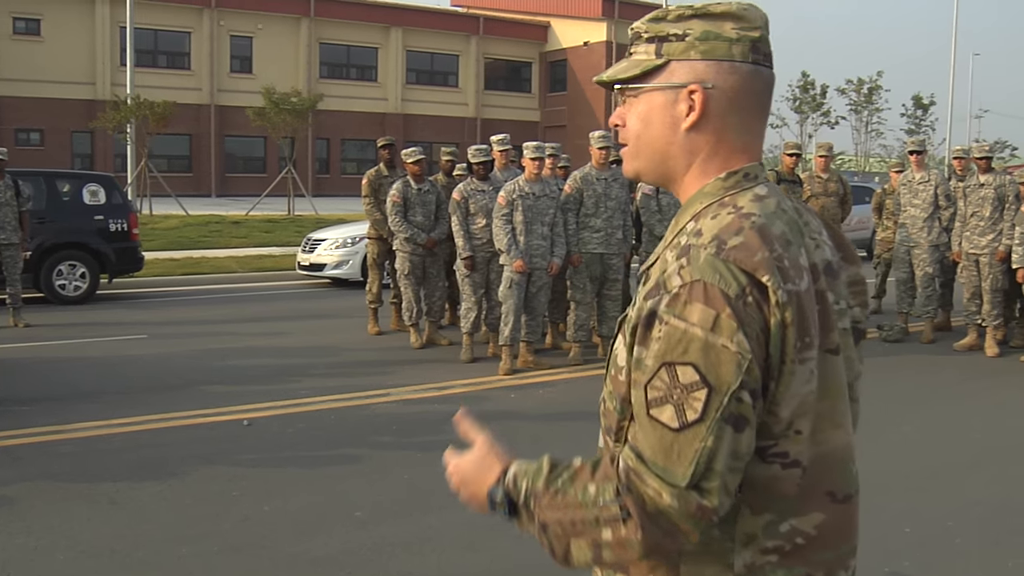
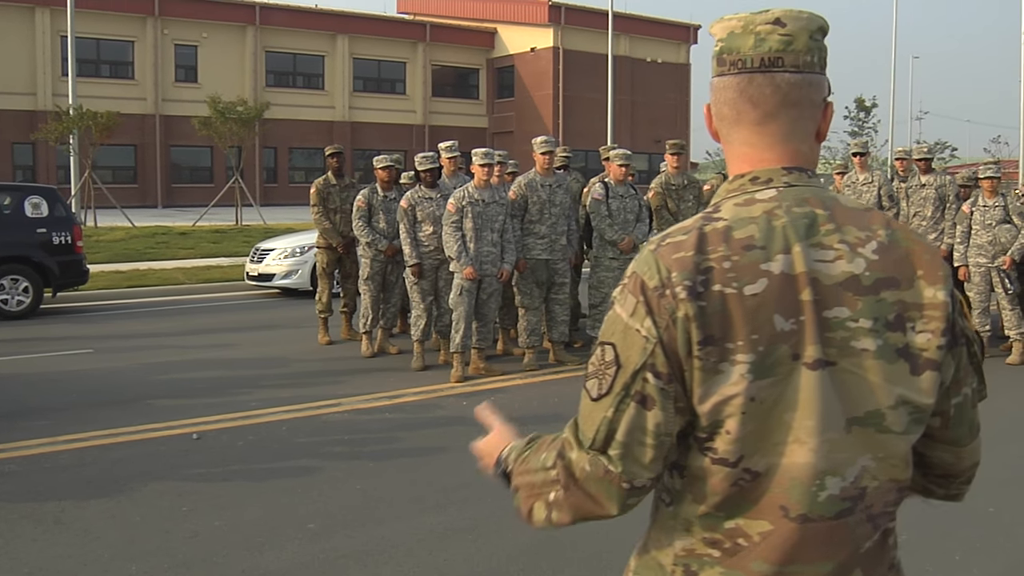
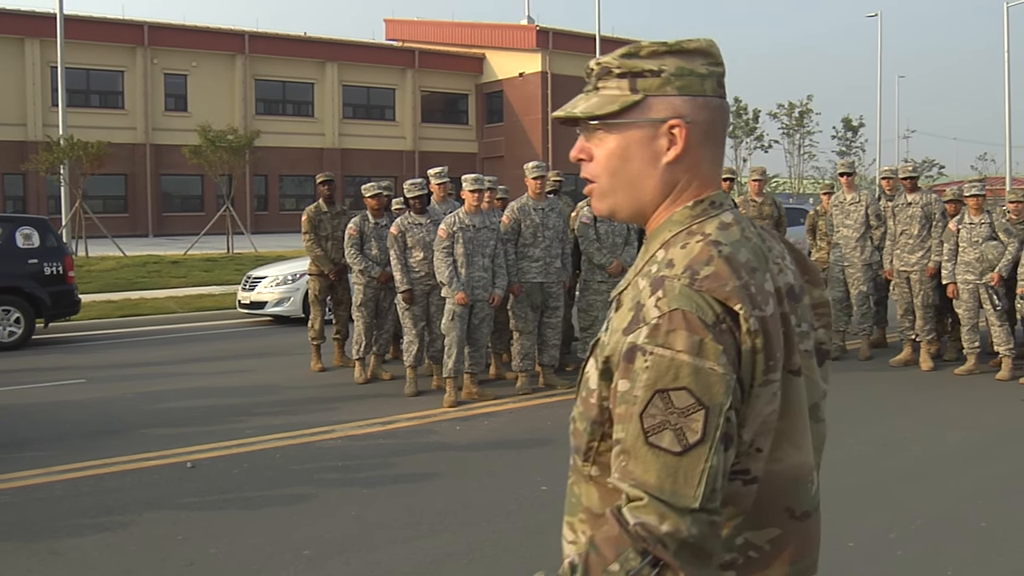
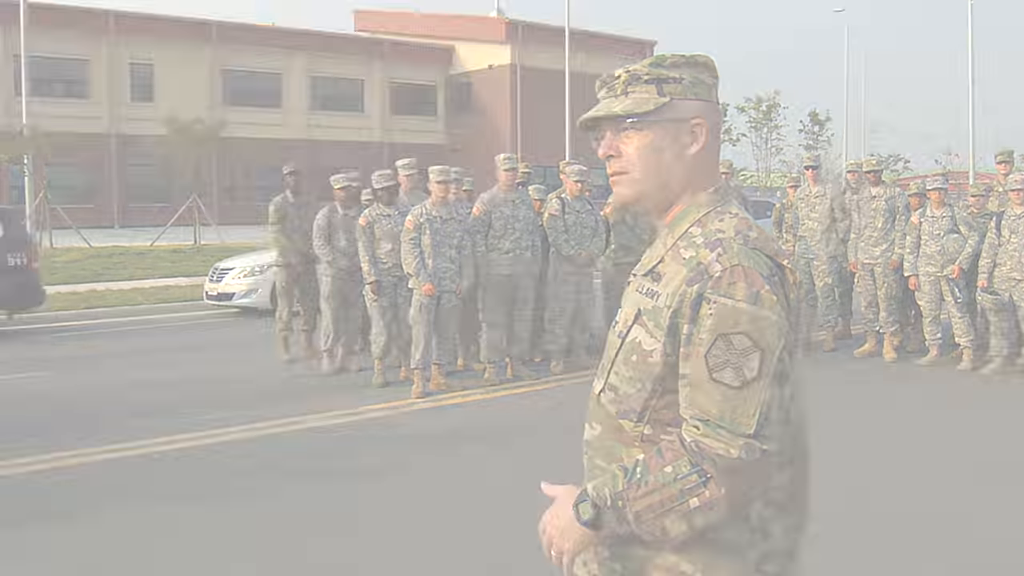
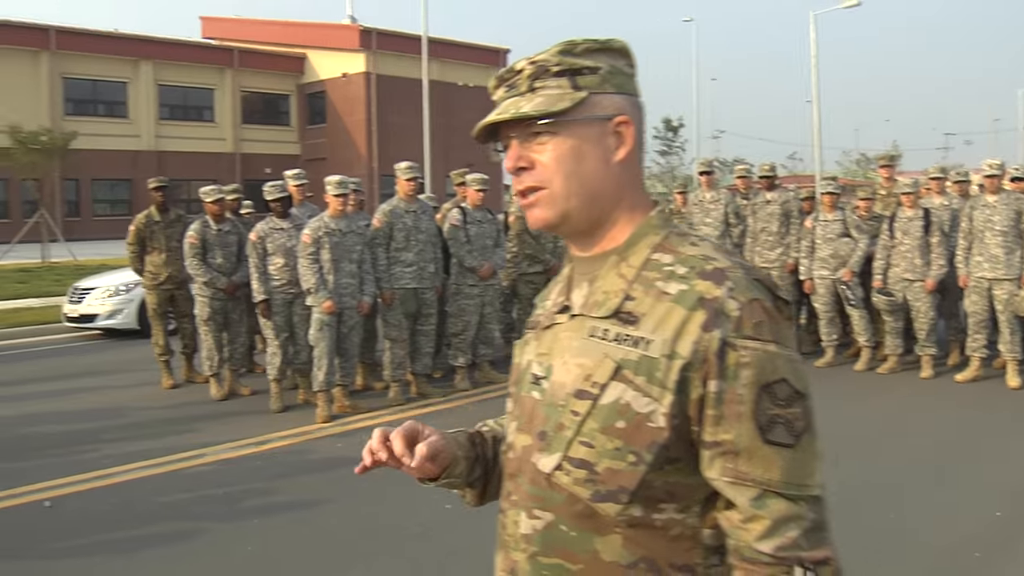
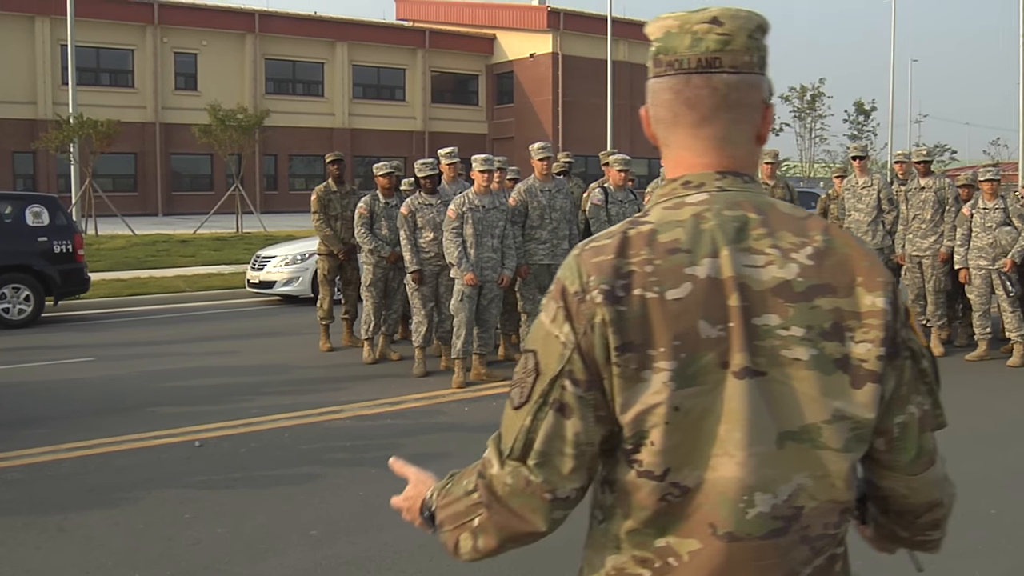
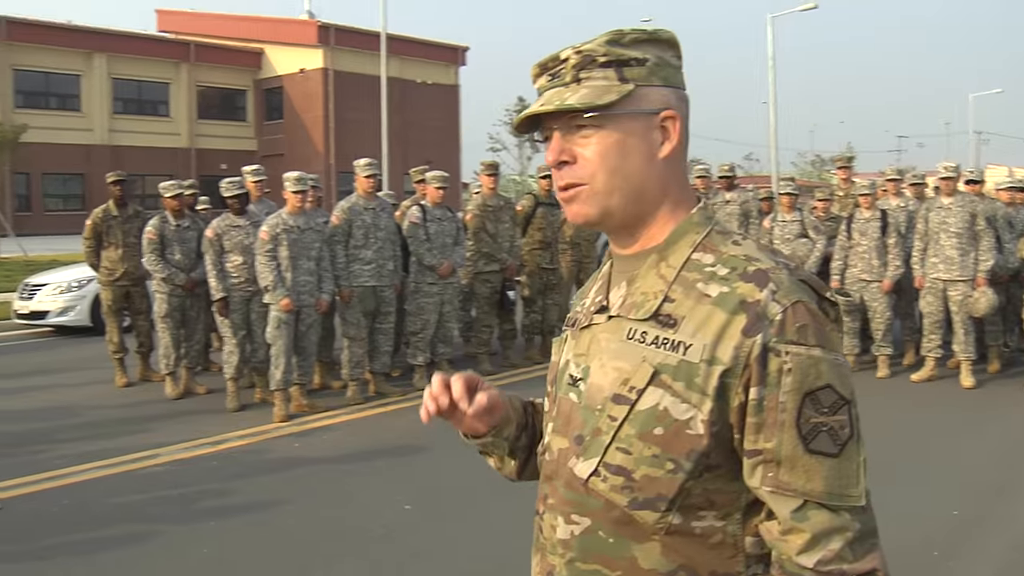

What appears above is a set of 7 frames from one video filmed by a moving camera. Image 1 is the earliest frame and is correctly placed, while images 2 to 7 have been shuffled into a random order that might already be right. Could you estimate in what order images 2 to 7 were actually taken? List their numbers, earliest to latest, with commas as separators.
2, 6, 3, 4, 7, 5
